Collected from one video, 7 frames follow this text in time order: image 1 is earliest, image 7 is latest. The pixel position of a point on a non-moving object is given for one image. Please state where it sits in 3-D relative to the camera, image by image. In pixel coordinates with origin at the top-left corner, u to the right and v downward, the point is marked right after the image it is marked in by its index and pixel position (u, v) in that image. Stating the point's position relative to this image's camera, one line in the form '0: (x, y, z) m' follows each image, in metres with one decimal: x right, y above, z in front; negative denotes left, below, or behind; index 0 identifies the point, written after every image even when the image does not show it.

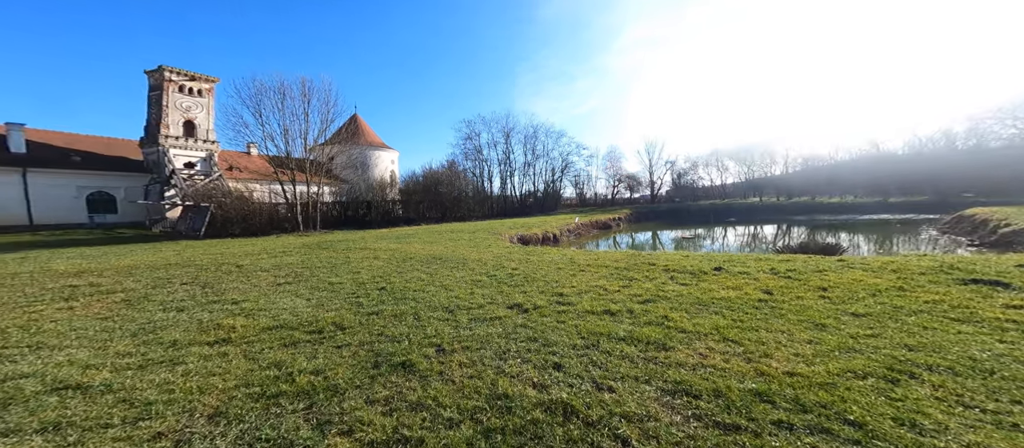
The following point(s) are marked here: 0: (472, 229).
0: (-0.8, -0.1, +9.5) m
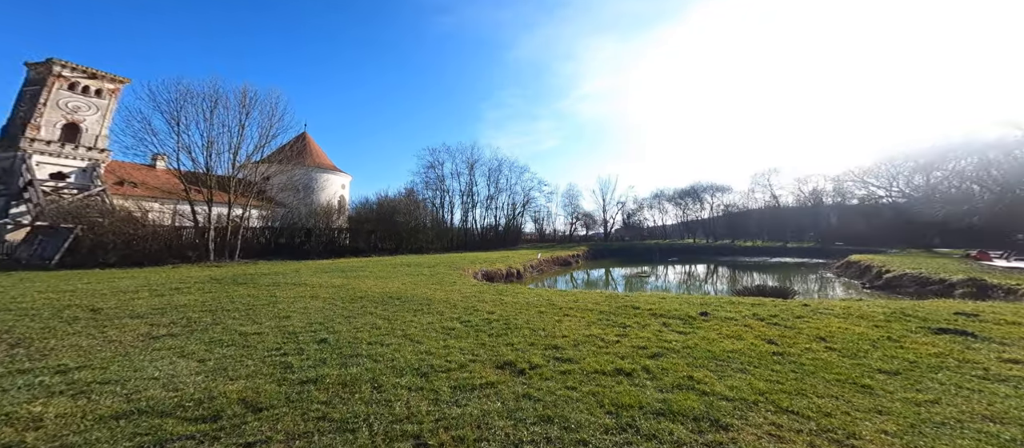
0: (-2.3, -1.0, +9.0) m
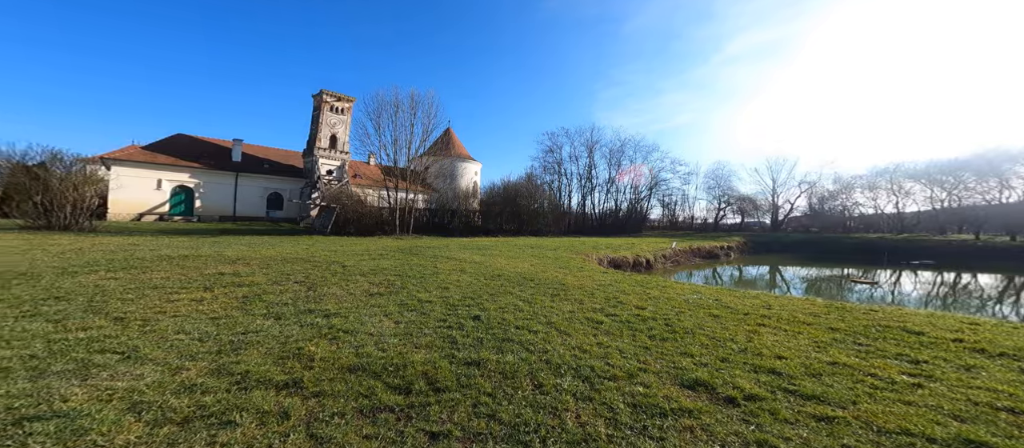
0: (+1.0, -0.6, +9.1) m
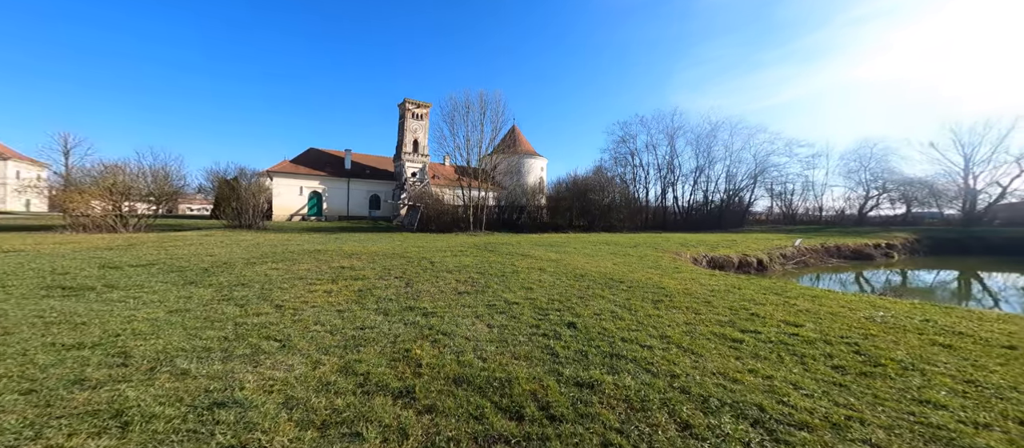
0: (+2.8, -0.5, +8.4) m
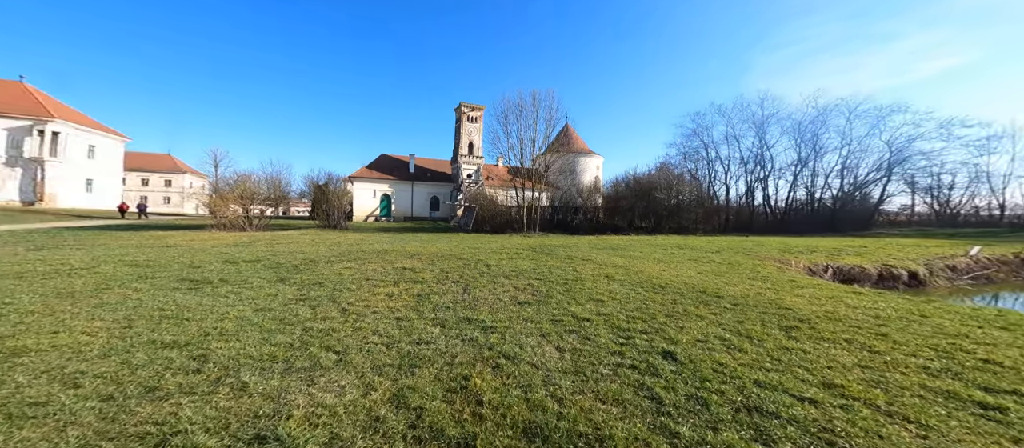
0: (+4.1, -0.5, +7.3) m
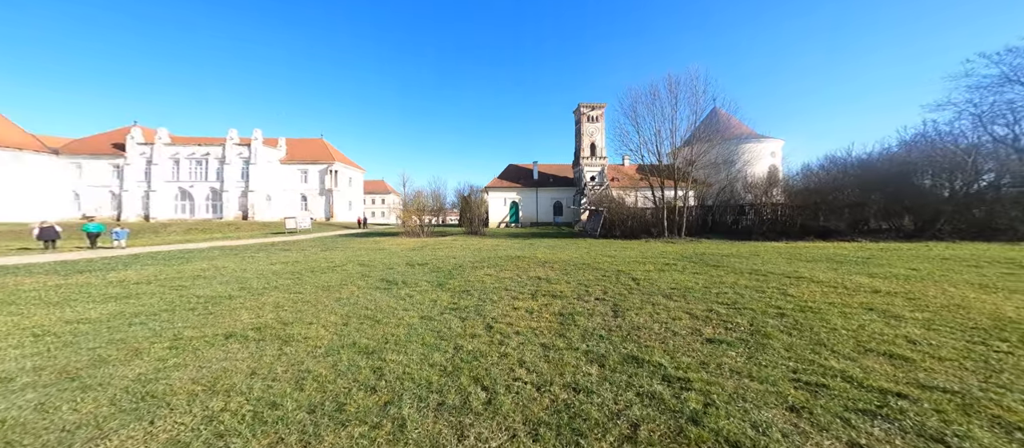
0: (+6.6, -0.5, +3.9) m
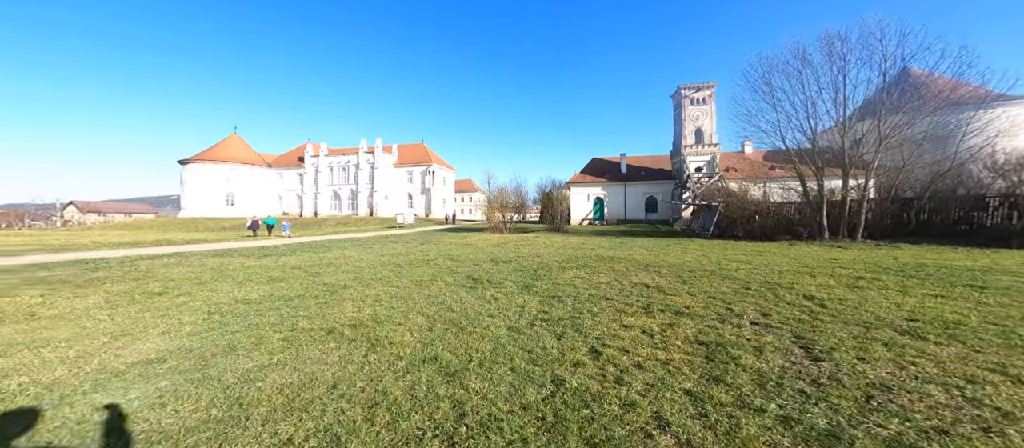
0: (+7.8, -0.5, +0.1) m
